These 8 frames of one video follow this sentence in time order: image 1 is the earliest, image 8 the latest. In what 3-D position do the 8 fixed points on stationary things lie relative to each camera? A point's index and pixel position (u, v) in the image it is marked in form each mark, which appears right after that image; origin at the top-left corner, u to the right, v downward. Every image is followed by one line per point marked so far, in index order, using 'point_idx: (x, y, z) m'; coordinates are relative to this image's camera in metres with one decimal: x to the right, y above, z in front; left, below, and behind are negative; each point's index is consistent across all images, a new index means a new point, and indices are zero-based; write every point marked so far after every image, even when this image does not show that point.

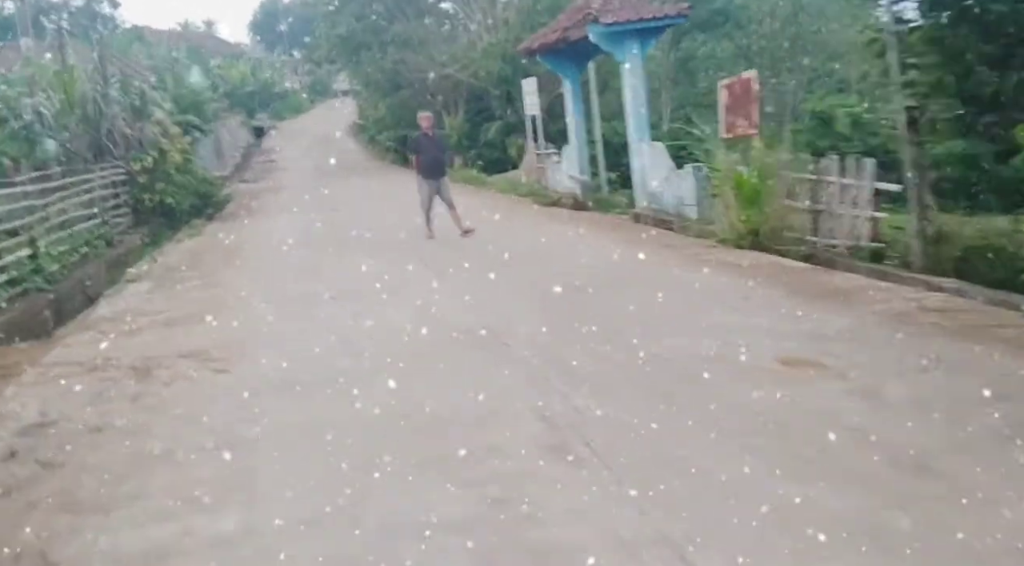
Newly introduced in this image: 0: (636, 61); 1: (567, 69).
0: (+1.9, +3.4, +15.1) m
1: (+1.0, +4.0, +18.5) m
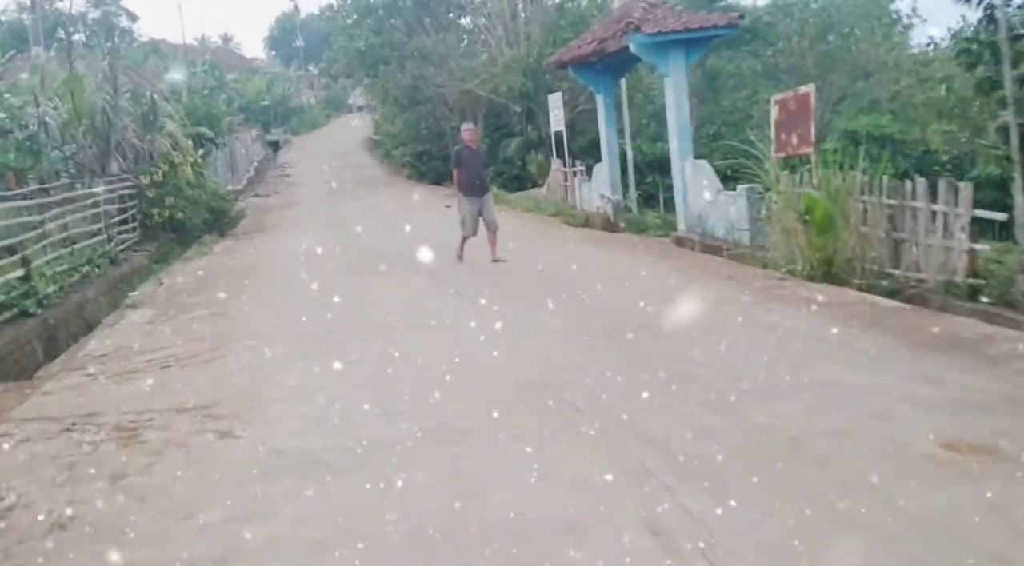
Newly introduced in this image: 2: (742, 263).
0: (+2.4, +3.0, +14.0) m
1: (+1.5, +3.6, +17.4) m
2: (+2.8, +0.3, +11.8) m
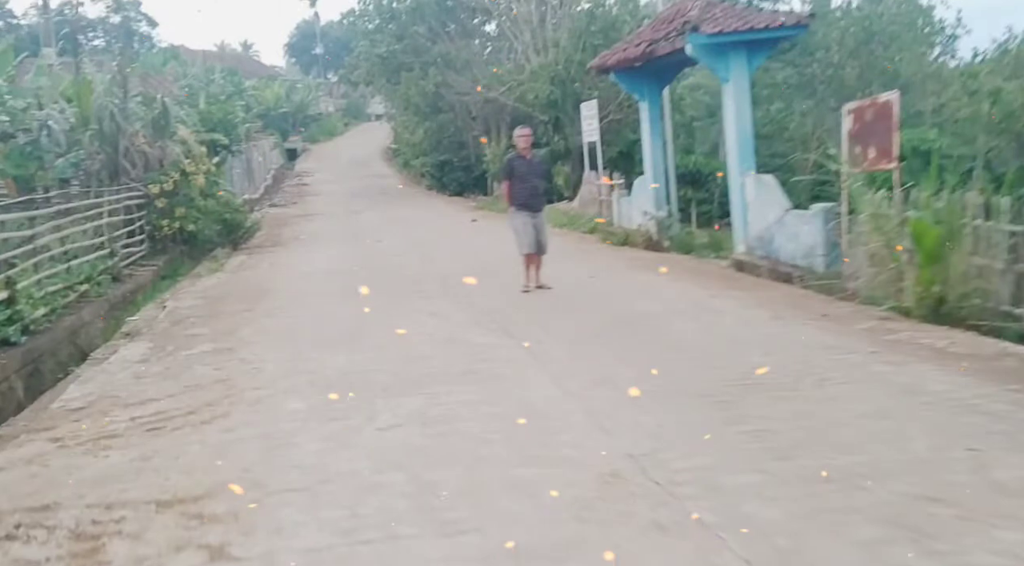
0: (+3.0, +2.7, +12.7) m
1: (+2.2, +3.2, +16.1) m
2: (+3.2, -0.1, +10.4) m
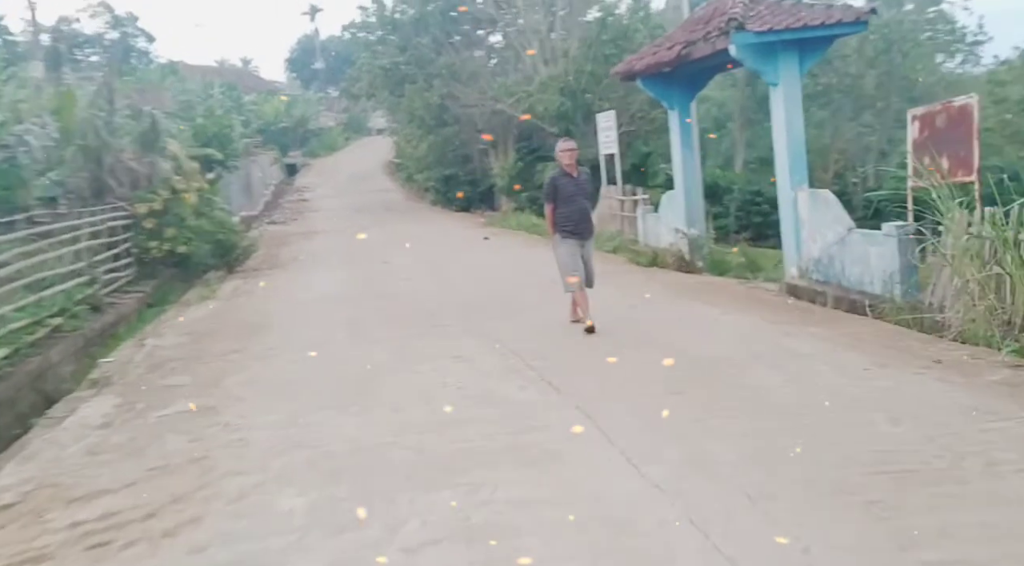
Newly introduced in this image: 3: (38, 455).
0: (+3.2, +2.3, +11.3) m
1: (+2.4, +2.8, +14.8) m
2: (+3.5, -0.4, +9.0) m
3: (-2.6, -0.9, +5.5) m
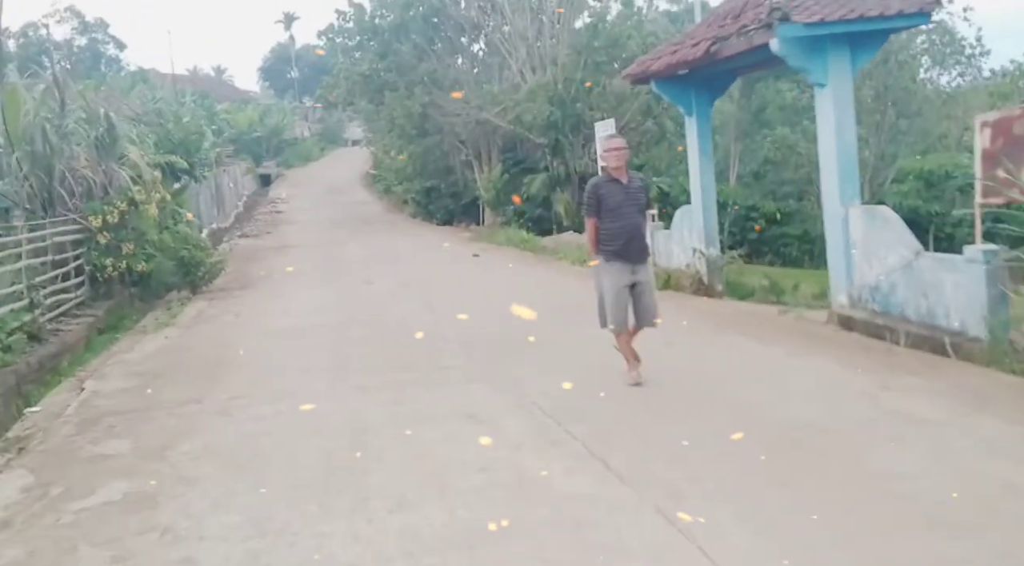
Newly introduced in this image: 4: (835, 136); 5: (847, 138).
0: (+3.3, +2.0, +9.9) m
1: (+2.4, +2.5, +13.3) m
2: (+3.7, -0.6, +7.5) m
3: (-2.4, -1.1, +3.8) m
4: (+3.2, +1.5, +9.9) m
5: (+3.4, +1.4, +9.9) m
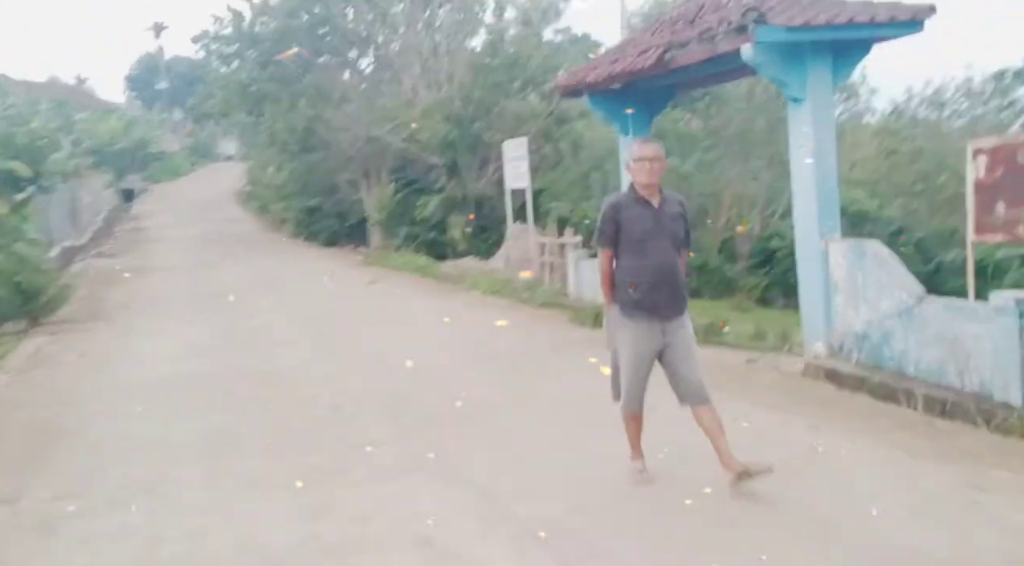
0: (+2.7, +1.6, +8.5) m
1: (+1.4, +2.0, +11.8) m
2: (+3.3, -1.0, +6.2) m
3: (-2.2, -1.3, +1.7) m
4: (+2.6, +1.1, +8.5) m
5: (+2.7, +1.0, +8.5) m
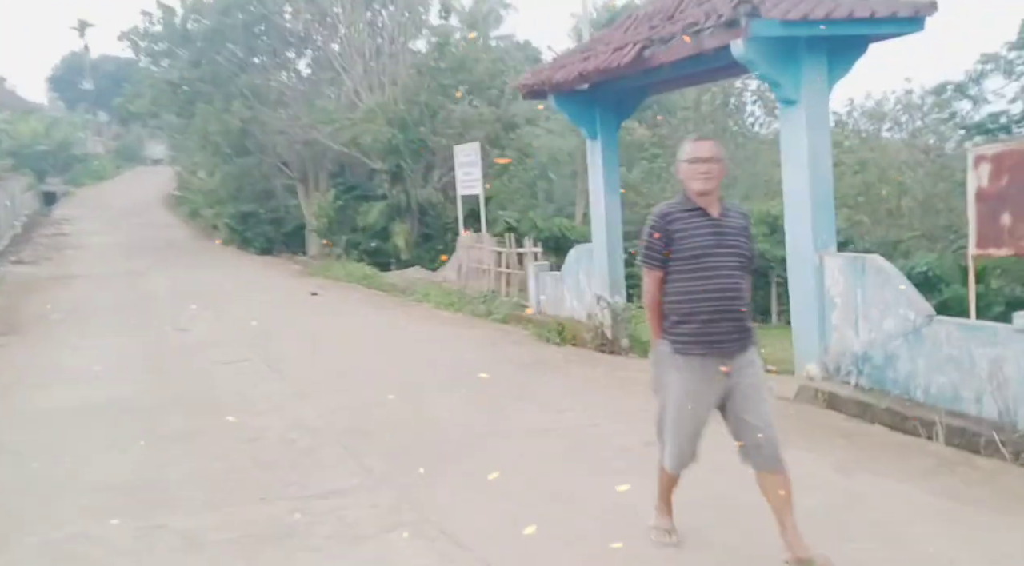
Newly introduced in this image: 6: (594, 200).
0: (+2.5, +1.5, +7.9) m
1: (+0.9, +1.8, +11.1) m
2: (+3.2, -1.1, +5.6) m
3: (-2.0, -1.4, +0.8) m
4: (+2.4, +0.9, +7.9) m
5: (+2.5, +0.9, +7.9) m
6: (+0.9, +1.0, +11.3) m
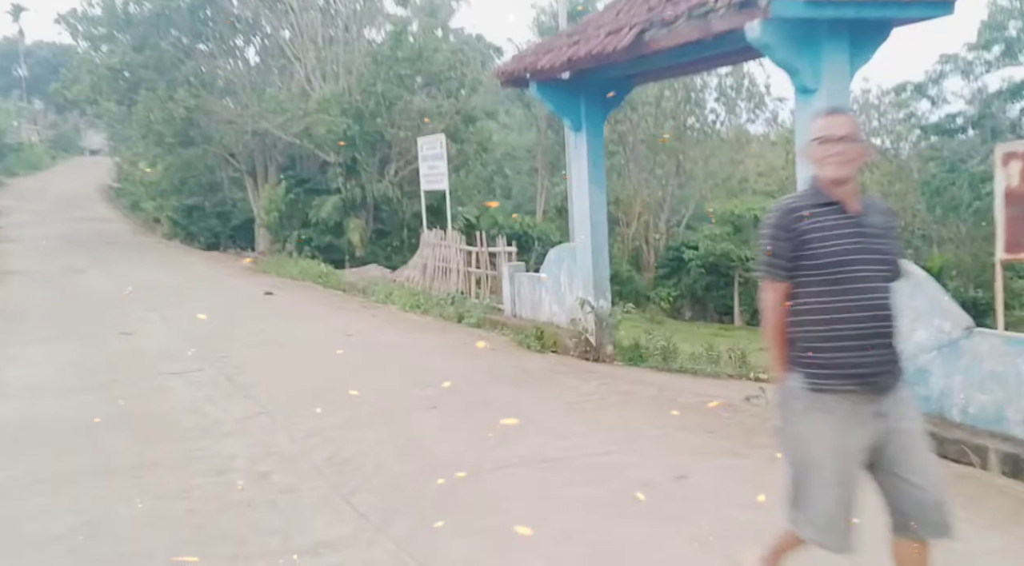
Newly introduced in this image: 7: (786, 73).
0: (+2.4, +1.5, +7.2) m
1: (+0.7, +1.8, +10.4) m
2: (+3.3, -1.2, +5.0) m
3: (-1.7, -1.4, -0.1) m
4: (+2.3, +0.9, +7.2) m
5: (+2.4, +0.8, +7.2) m
6: (+0.7, +0.9, +10.5) m
7: (+2.0, +1.6, +7.3) m
